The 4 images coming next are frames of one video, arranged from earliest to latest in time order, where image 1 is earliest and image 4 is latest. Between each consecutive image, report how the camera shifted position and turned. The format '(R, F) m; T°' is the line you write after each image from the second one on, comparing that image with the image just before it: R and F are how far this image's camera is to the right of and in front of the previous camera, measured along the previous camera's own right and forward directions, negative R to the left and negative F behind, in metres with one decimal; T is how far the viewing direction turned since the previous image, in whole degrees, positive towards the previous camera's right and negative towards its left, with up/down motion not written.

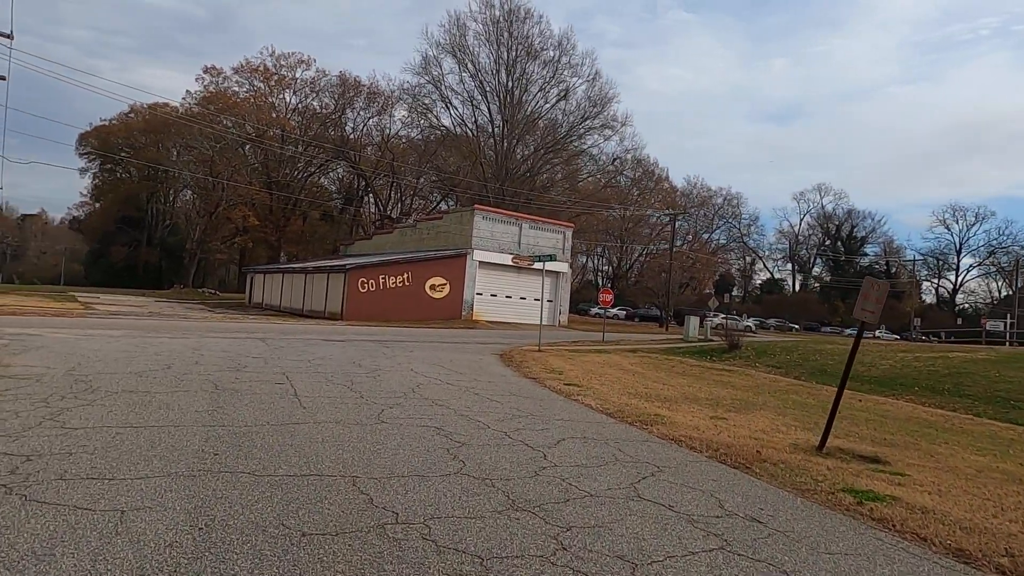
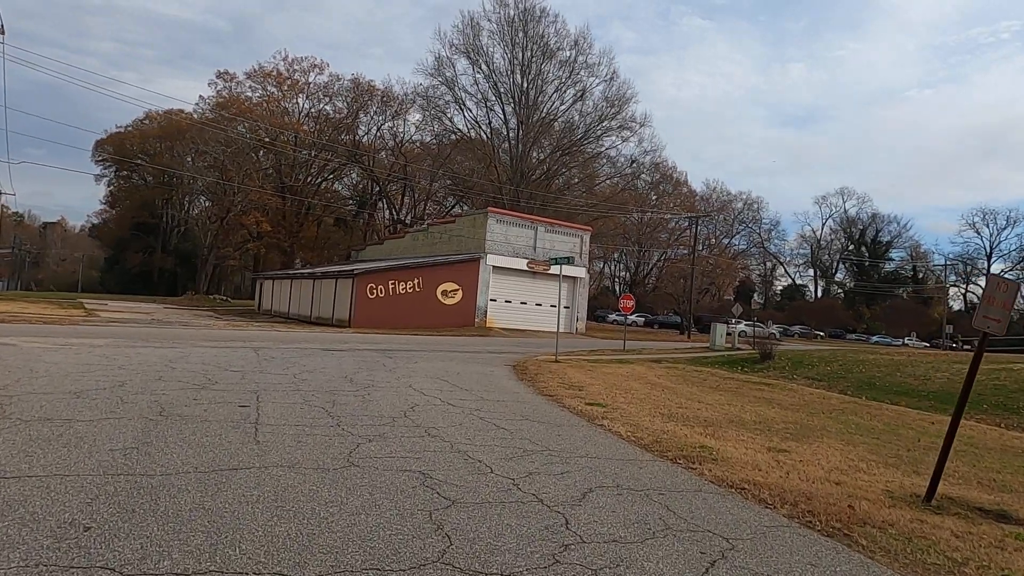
(+0.1, +1.8) m; -1°
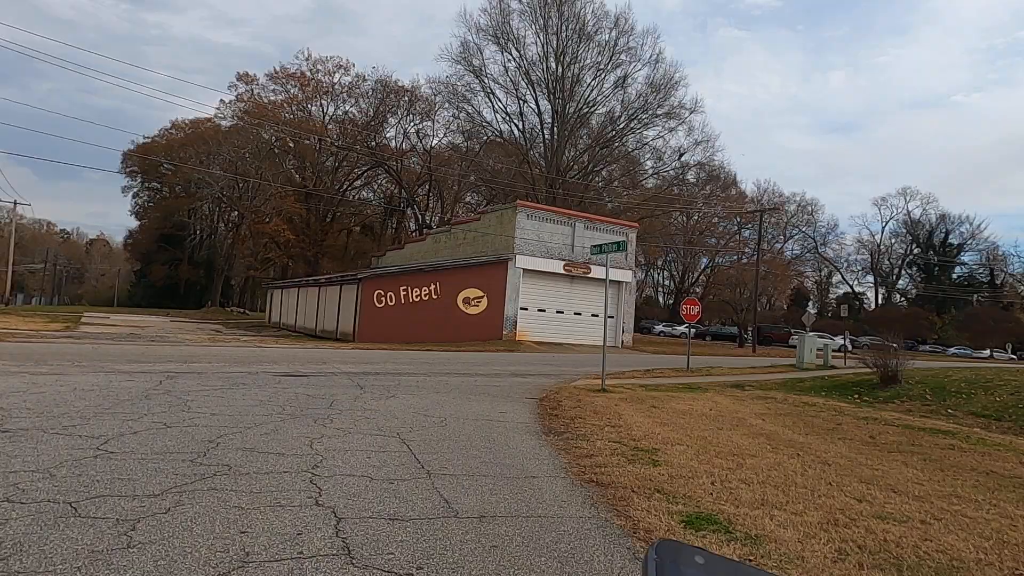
(+0.3, +6.3) m; -3°
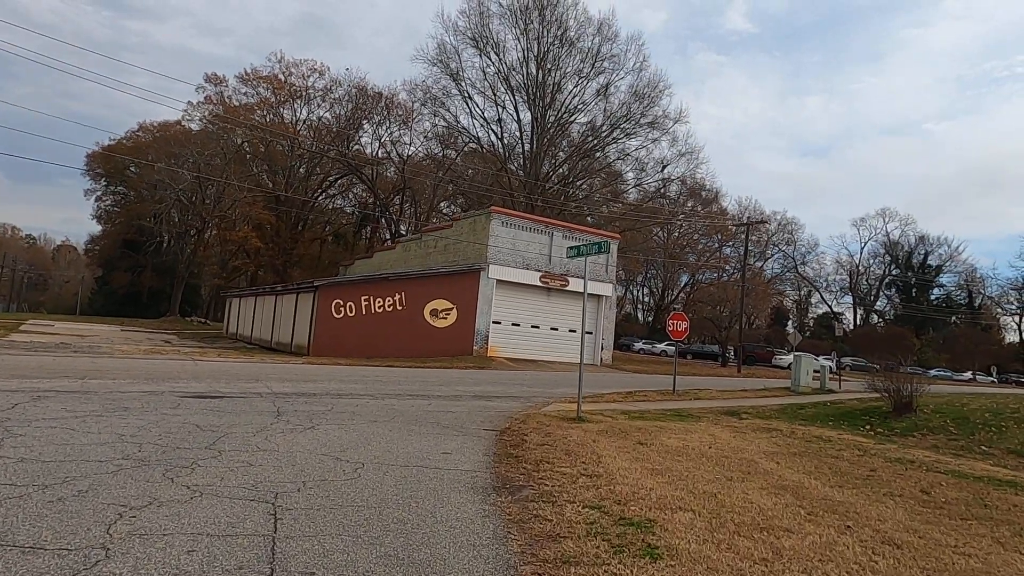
(+0.4, +2.5) m; +2°
